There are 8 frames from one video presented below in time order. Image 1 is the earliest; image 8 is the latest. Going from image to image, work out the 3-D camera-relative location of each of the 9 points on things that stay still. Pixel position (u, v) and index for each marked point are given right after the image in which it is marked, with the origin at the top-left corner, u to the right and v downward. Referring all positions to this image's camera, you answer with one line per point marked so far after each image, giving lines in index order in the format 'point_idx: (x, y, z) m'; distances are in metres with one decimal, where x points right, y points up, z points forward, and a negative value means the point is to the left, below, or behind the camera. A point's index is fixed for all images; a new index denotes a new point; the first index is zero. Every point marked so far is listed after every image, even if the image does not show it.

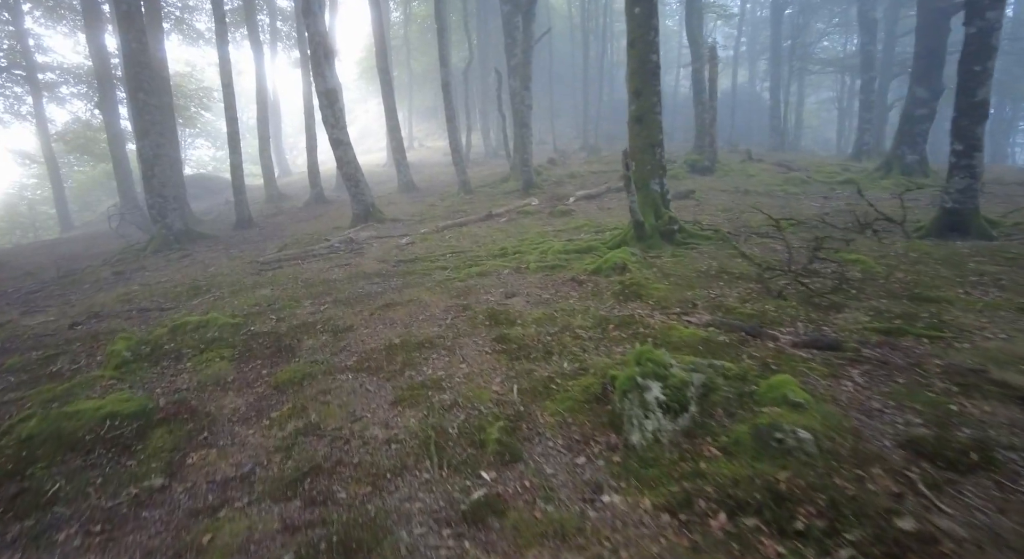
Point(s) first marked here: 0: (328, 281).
0: (-3.5, -0.1, +9.2) m
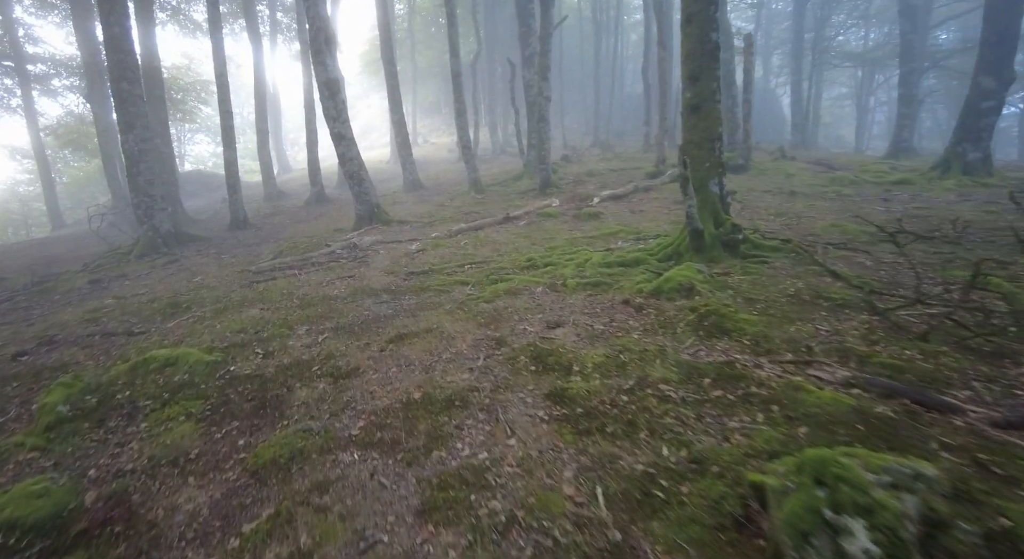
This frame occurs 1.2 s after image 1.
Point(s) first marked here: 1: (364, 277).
0: (-3.0, -0.3, +7.9) m
1: (-2.8, 0.0, +9.1) m
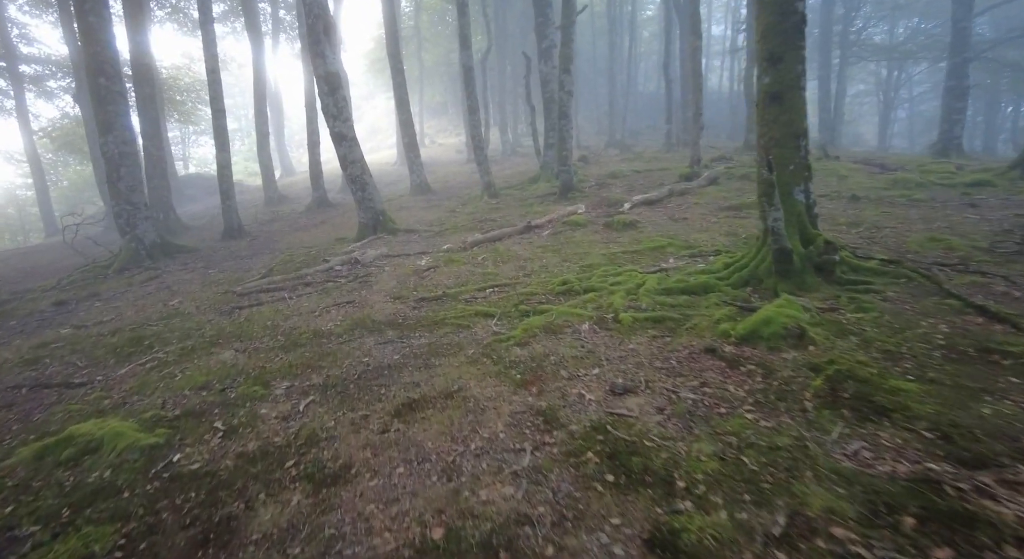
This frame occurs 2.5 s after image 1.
0: (-2.5, -0.8, +6.3) m
1: (-2.3, -0.4, +7.6) m
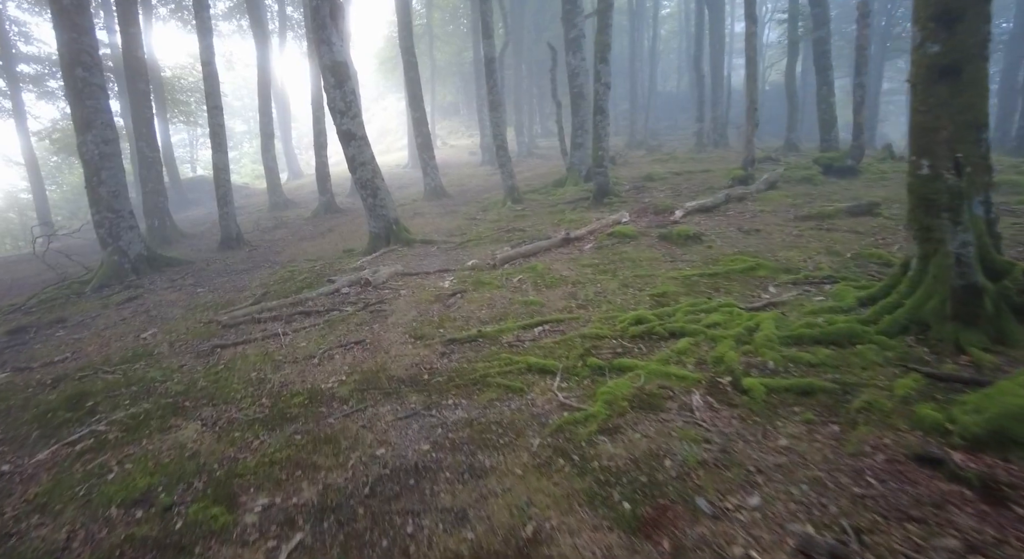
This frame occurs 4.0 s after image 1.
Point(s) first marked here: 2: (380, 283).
0: (-1.9, -1.2, +4.6) m
1: (-1.6, -0.8, +5.9) m
2: (-2.4, -0.1, +8.9) m
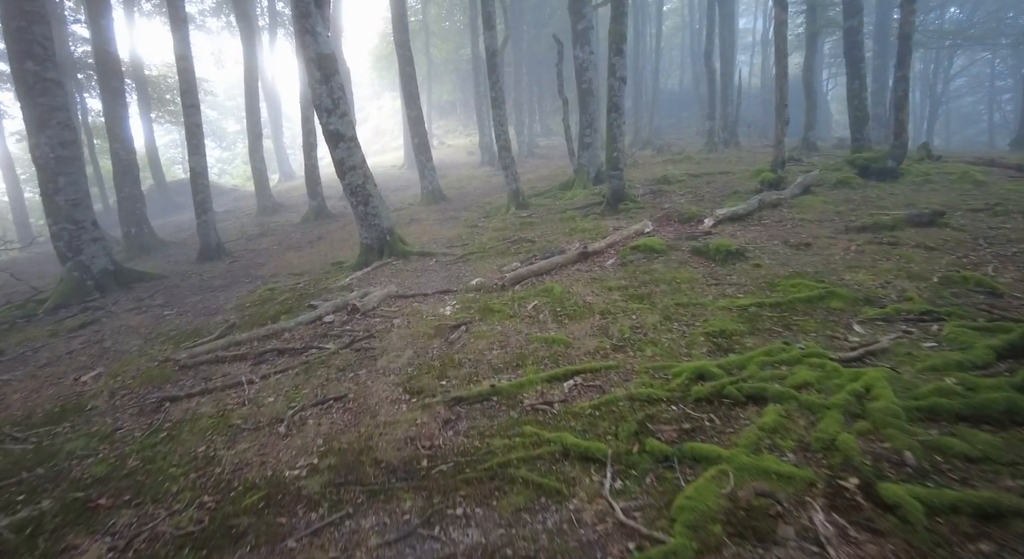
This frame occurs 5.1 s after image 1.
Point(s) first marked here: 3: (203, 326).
0: (-1.6, -1.6, +3.3) m
1: (-1.4, -1.2, +4.6) m
2: (-2.2, -0.5, +7.6) m
3: (-5.4, -0.8, +8.5) m
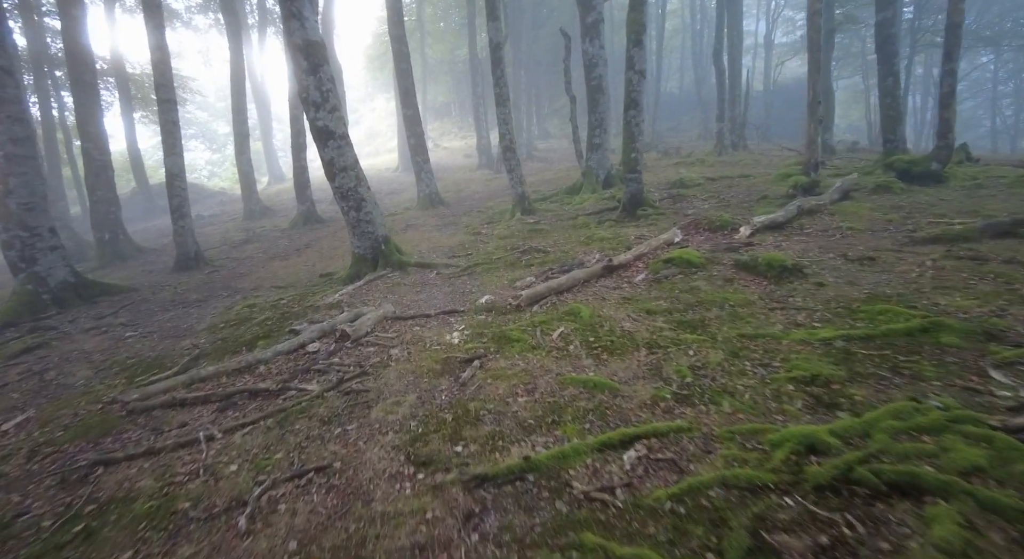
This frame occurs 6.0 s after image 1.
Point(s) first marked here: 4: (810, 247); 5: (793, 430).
0: (-1.3, -1.8, +2.1) m
1: (-1.1, -1.5, +3.4) m
2: (-2.0, -0.7, +6.4) m
3: (-5.2, -1.1, +7.2) m
4: (+4.7, +0.5, +7.7) m
5: (+2.0, -1.1, +3.4) m
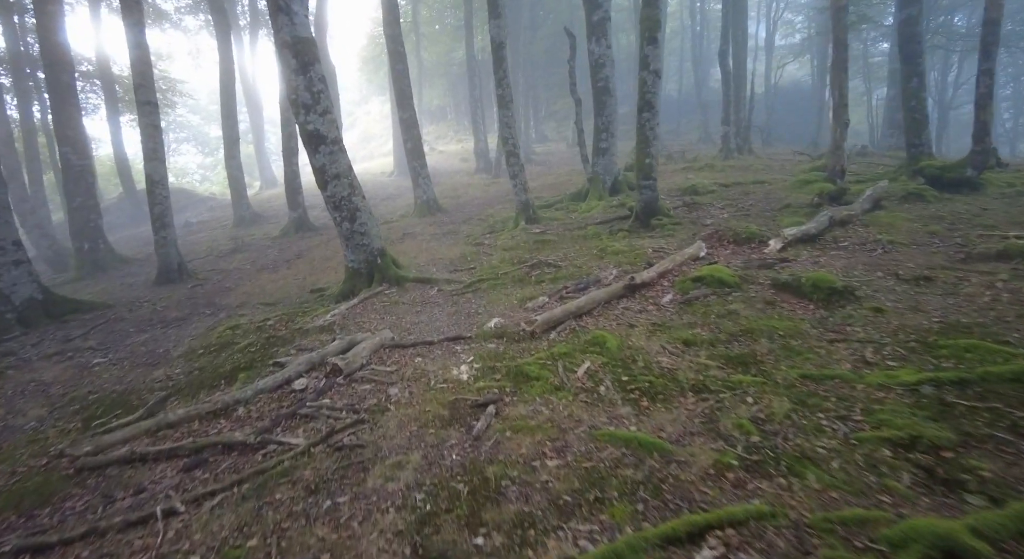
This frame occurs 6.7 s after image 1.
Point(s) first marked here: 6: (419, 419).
0: (-1.1, -2.1, +1.3) m
1: (-0.9, -1.8, +2.6) m
2: (-1.8, -1.0, +5.6) m
3: (-5.0, -1.4, +6.4) m
4: (+4.9, +0.2, +7.0) m
5: (+2.2, -1.3, +2.7) m
6: (-0.8, -1.3, +4.5) m
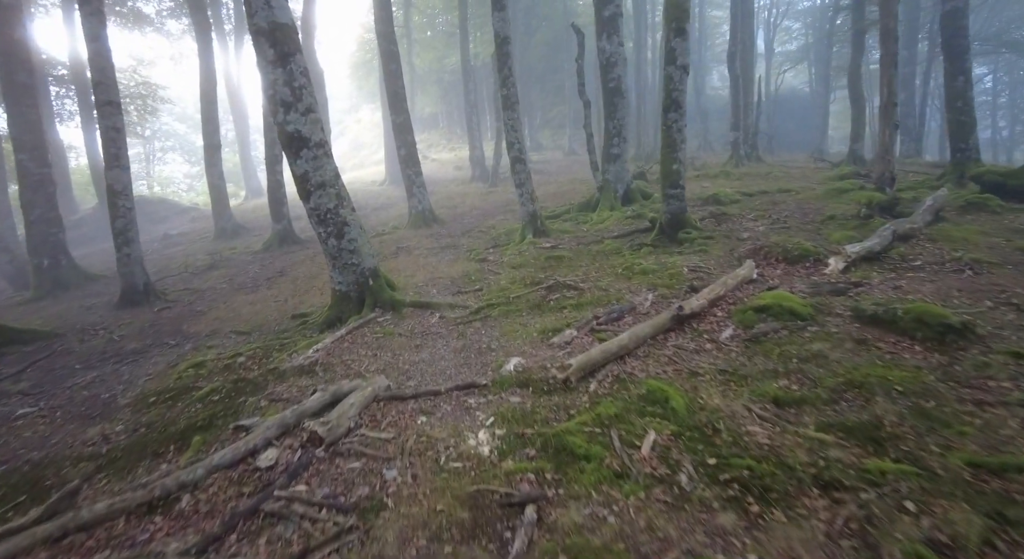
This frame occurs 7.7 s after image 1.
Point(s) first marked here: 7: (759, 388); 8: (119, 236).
0: (-0.7, -2.4, 0.0) m
1: (-0.5, -2.1, +1.3) m
2: (-1.5, -1.4, +4.3) m
3: (-4.7, -1.8, +5.0) m
4: (+5.2, -0.1, +5.8) m
5: (+2.6, -1.6, +1.4) m
6: (-0.5, -1.6, +3.2) m
7: (+2.2, -1.0, +4.3) m
8: (-8.9, +1.0, +11.1) m
